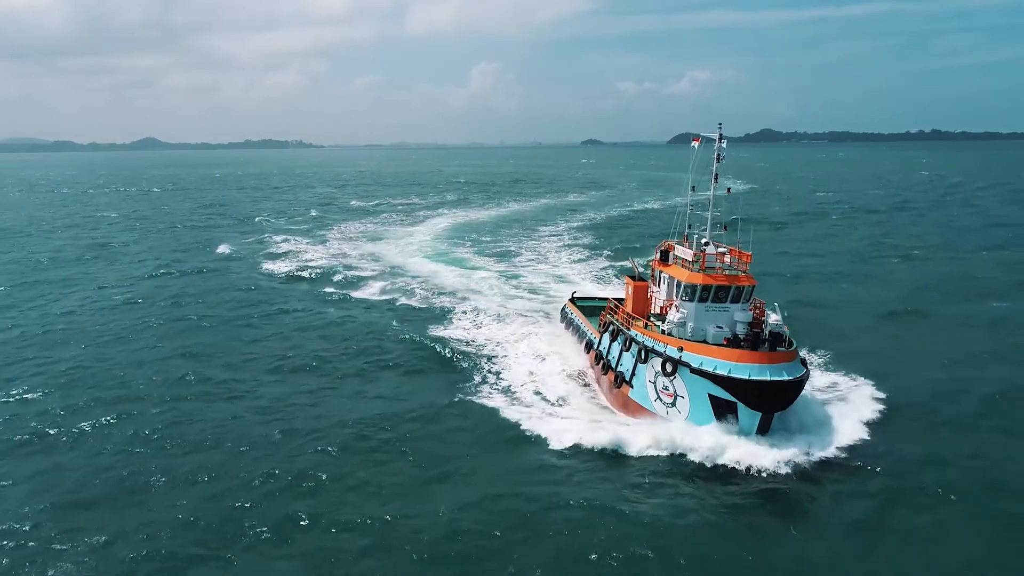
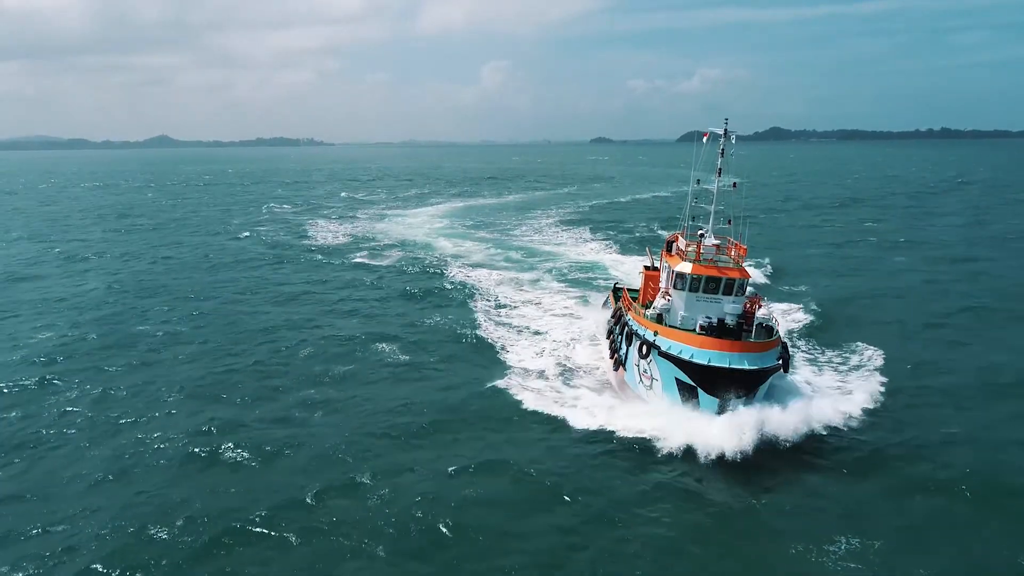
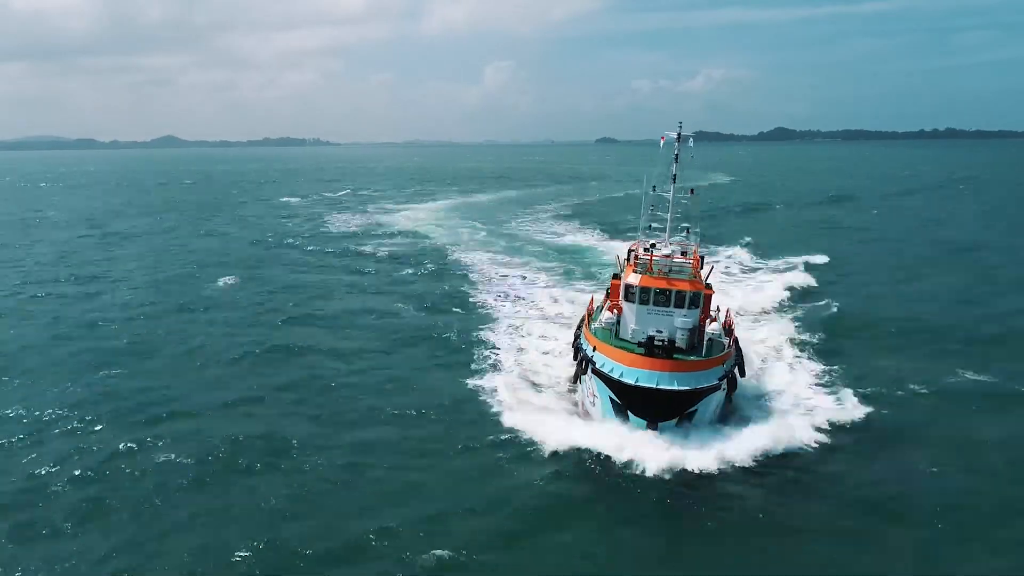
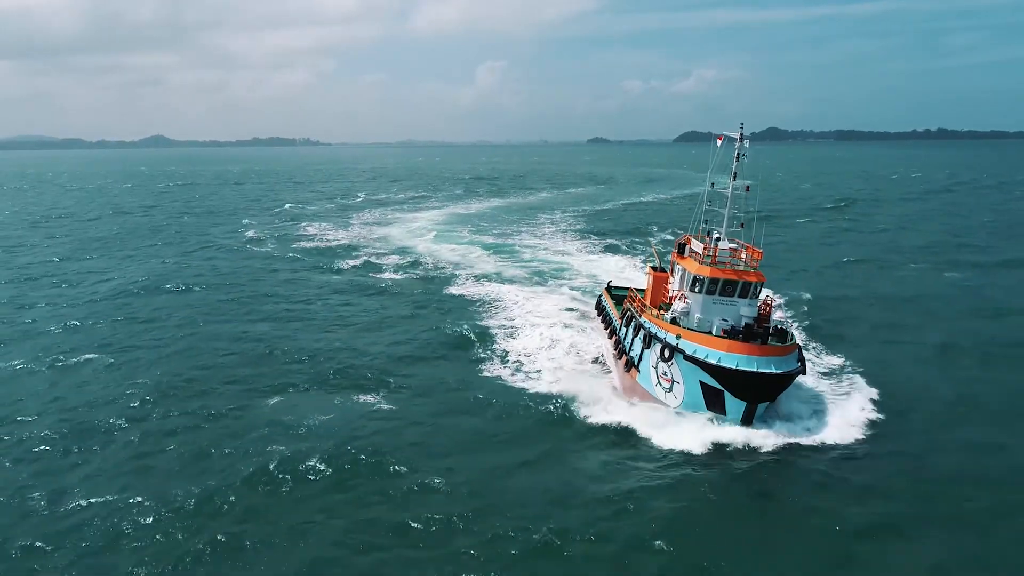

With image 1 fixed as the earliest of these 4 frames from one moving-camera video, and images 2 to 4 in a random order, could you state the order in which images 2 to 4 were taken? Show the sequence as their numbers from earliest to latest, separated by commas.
4, 2, 3
